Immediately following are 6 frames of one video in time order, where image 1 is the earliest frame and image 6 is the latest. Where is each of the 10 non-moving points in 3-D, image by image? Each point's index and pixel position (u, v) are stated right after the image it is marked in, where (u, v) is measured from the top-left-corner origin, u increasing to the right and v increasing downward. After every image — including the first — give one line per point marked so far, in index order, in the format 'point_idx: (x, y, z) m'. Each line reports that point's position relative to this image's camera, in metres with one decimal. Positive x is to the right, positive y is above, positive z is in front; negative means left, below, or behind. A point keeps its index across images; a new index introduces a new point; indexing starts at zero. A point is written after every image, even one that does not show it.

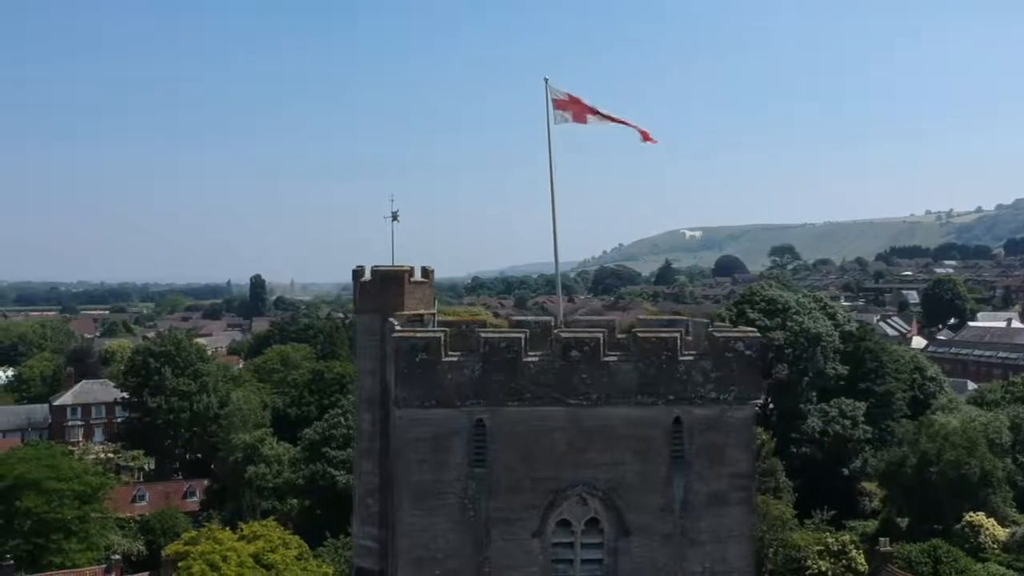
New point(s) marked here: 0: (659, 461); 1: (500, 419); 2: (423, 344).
0: (+1.7, -2.0, +11.0) m
1: (-0.1, -1.5, +10.7) m
2: (-1.0, -0.6, +10.6) m
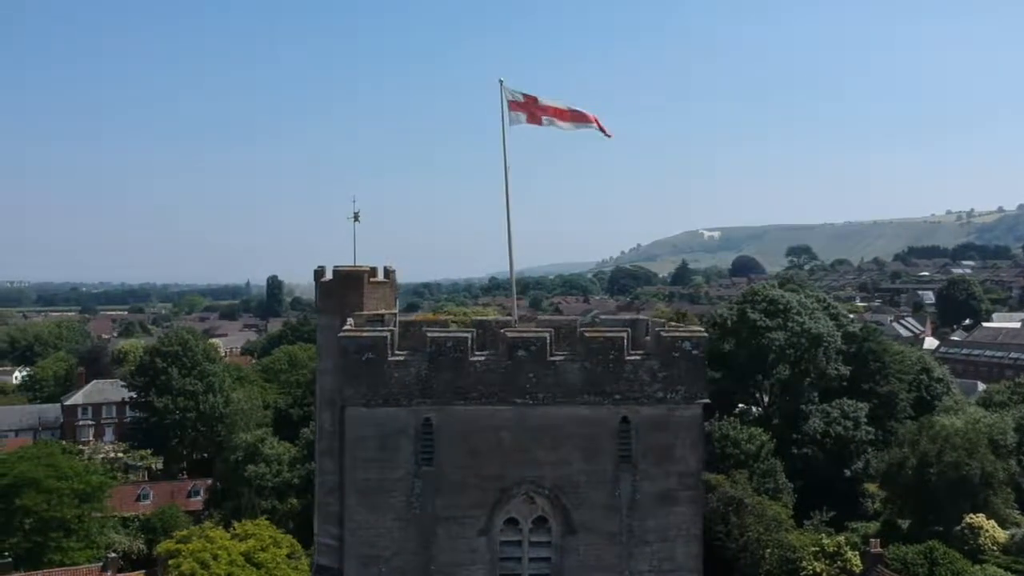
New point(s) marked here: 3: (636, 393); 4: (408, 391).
0: (+1.1, -2.0, +11.0) m
1: (-0.7, -1.5, +10.8) m
2: (-1.6, -0.6, +10.7) m
3: (+1.4, -1.2, +11.0) m
4: (-1.2, -1.2, +10.8) m
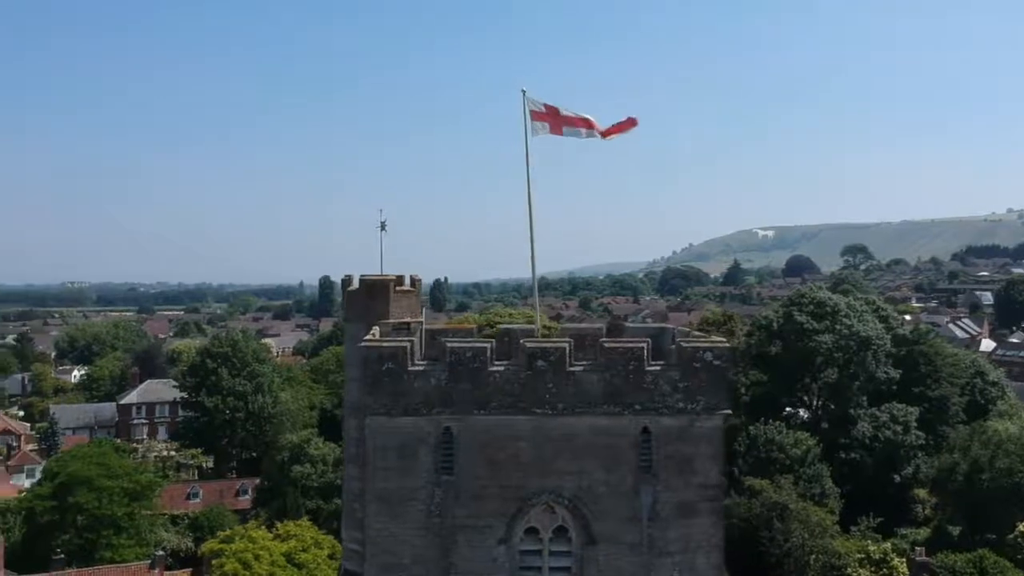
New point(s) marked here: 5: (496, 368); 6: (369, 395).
0: (+1.3, -2.1, +11.0) m
1: (-0.5, -1.6, +10.9) m
2: (-1.4, -0.7, +10.9) m
3: (+1.7, -1.3, +11.0) m
4: (-1.0, -1.3, +10.9) m
5: (-0.2, -0.9, +10.9) m
6: (-1.6, -1.2, +10.8) m
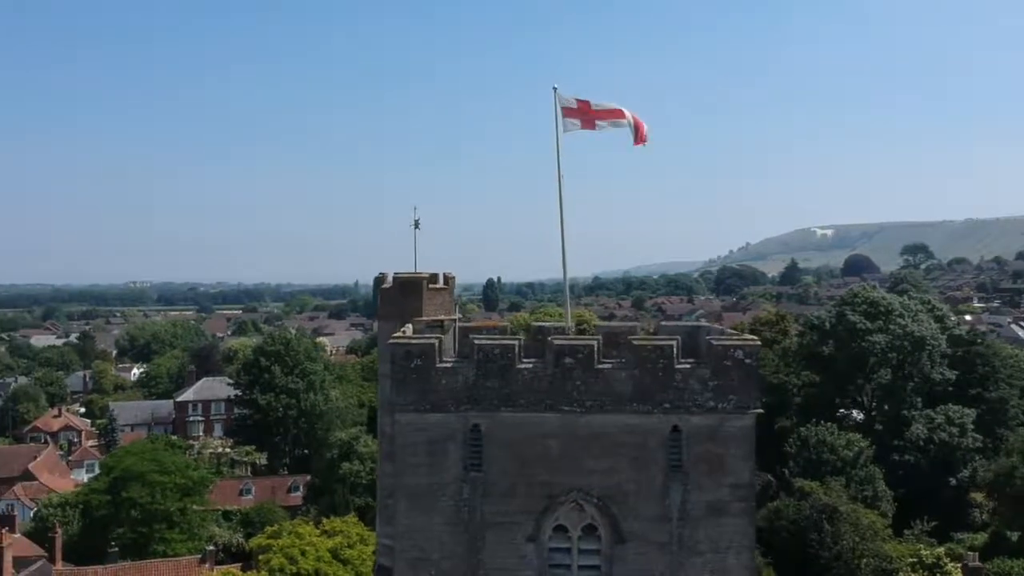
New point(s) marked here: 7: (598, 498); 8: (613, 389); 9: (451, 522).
0: (+1.6, -2.1, +10.9) m
1: (-0.2, -1.6, +10.9) m
2: (-1.1, -0.7, +10.9) m
3: (+2.0, -1.3, +10.9) m
4: (-0.6, -1.2, +10.9) m
5: (+0.1, -0.9, +10.9) m
6: (-1.3, -1.2, +10.9) m
7: (+1.0, -2.4, +11.0) m
8: (+1.1, -1.1, +10.9) m
9: (-0.7, -2.7, +10.9) m
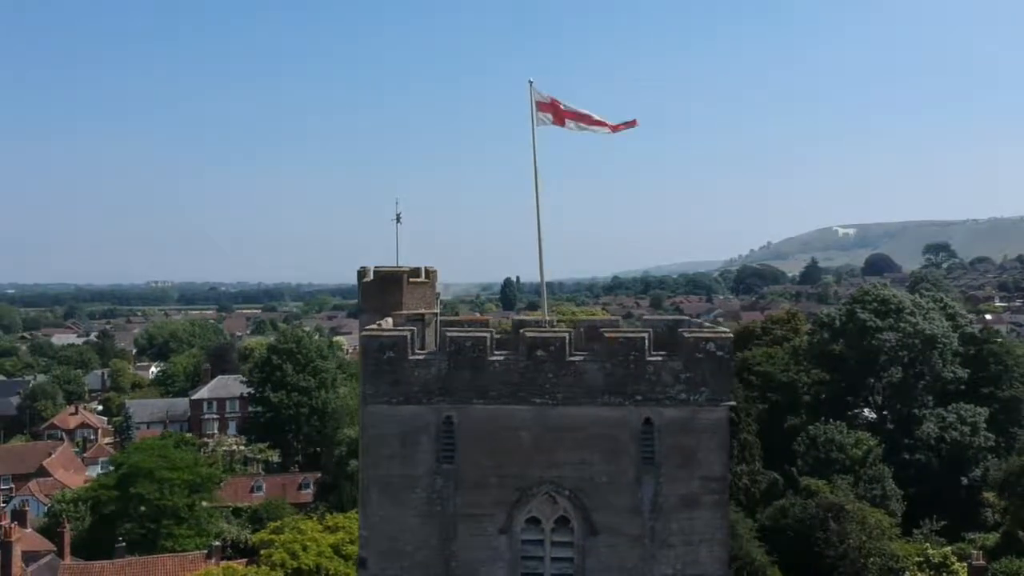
0: (+1.3, -2.0, +10.9) m
1: (-0.5, -1.5, +10.9) m
2: (-1.4, -0.6, +11.0) m
3: (+1.7, -1.2, +10.9) m
4: (-1.0, -1.2, +10.9) m
5: (-0.2, -0.8, +10.9) m
6: (-1.6, -1.1, +11.0) m
7: (+0.7, -2.3, +11.0) m
8: (+0.8, -1.1, +10.9) m
9: (-1.0, -2.6, +11.0) m
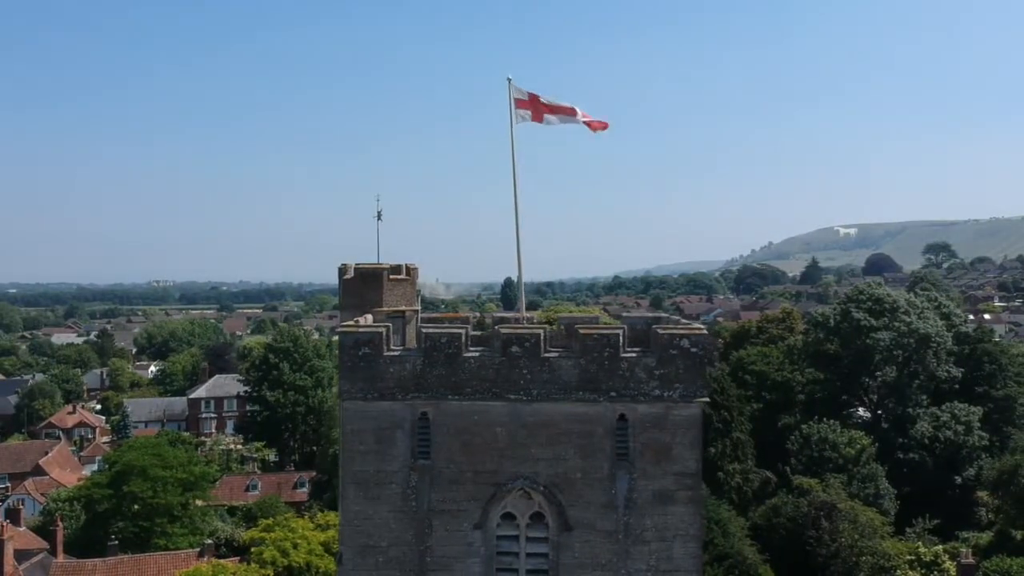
0: (+1.0, -1.9, +11.0) m
1: (-0.8, -1.4, +11.0) m
2: (-1.7, -0.6, +11.0) m
3: (+1.4, -1.2, +10.9) m
4: (-1.2, -1.1, +11.0) m
5: (-0.5, -0.7, +11.0) m
6: (-1.9, -1.1, +11.0) m
7: (+0.4, -2.3, +11.0) m
8: (+0.5, -1.0, +11.0) m
9: (-1.3, -2.6, +11.0) m
